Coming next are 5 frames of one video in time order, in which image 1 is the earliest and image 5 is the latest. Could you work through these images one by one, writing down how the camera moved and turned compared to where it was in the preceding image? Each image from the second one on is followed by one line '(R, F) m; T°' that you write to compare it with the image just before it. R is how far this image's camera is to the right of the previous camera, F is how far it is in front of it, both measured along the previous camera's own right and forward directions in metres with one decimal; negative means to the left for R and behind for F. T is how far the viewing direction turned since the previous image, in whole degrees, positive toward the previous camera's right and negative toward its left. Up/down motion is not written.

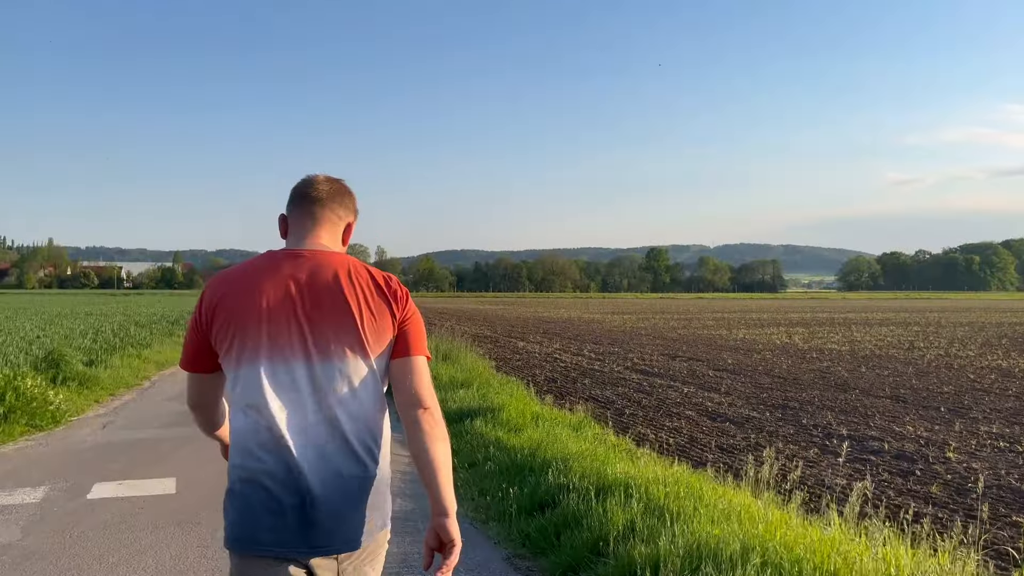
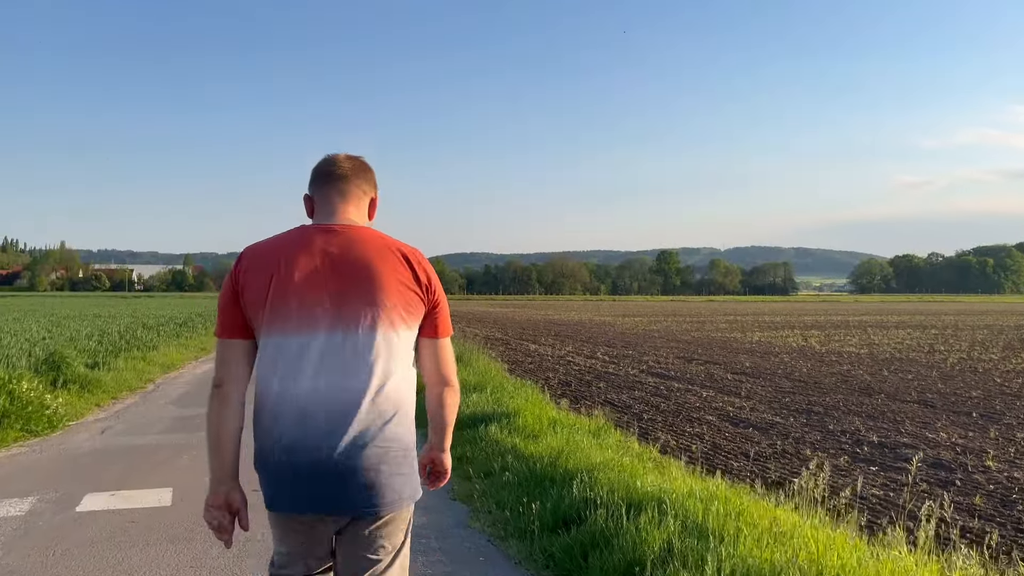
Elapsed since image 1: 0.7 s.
(-0.1, +0.4) m; -1°
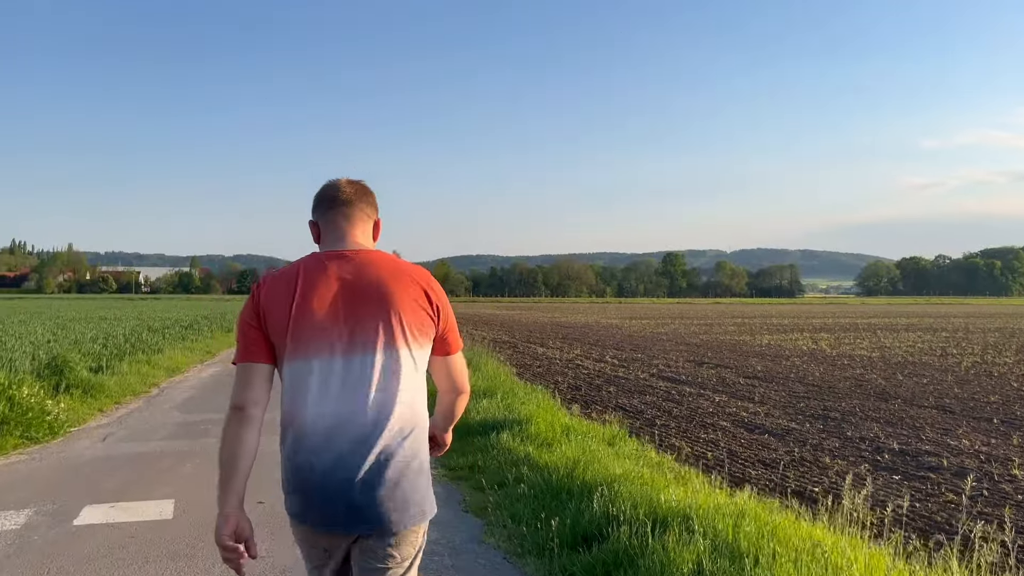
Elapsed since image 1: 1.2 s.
(-0.1, +0.2) m; 0°
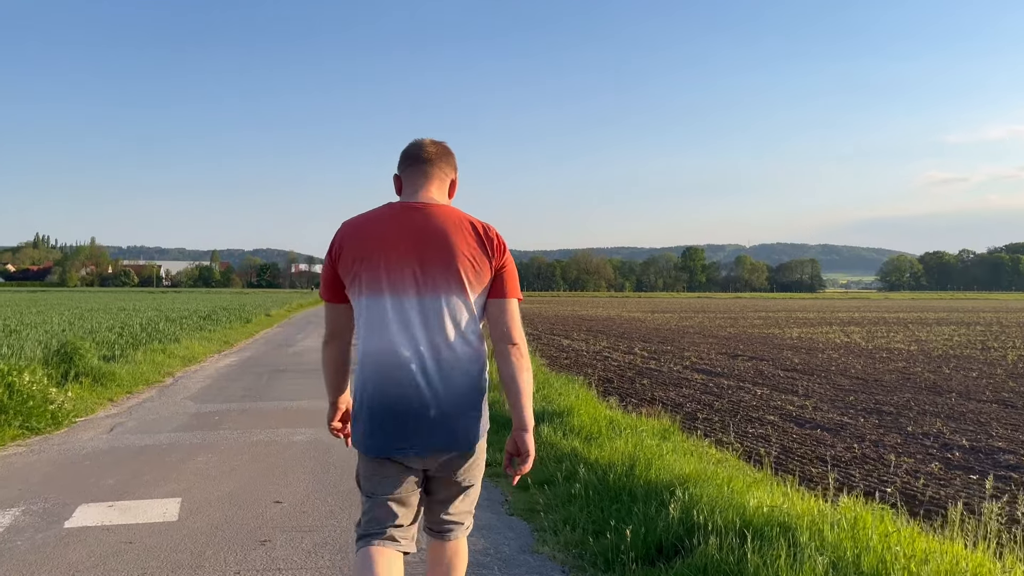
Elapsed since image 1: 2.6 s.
(-0.2, +0.7) m; -1°
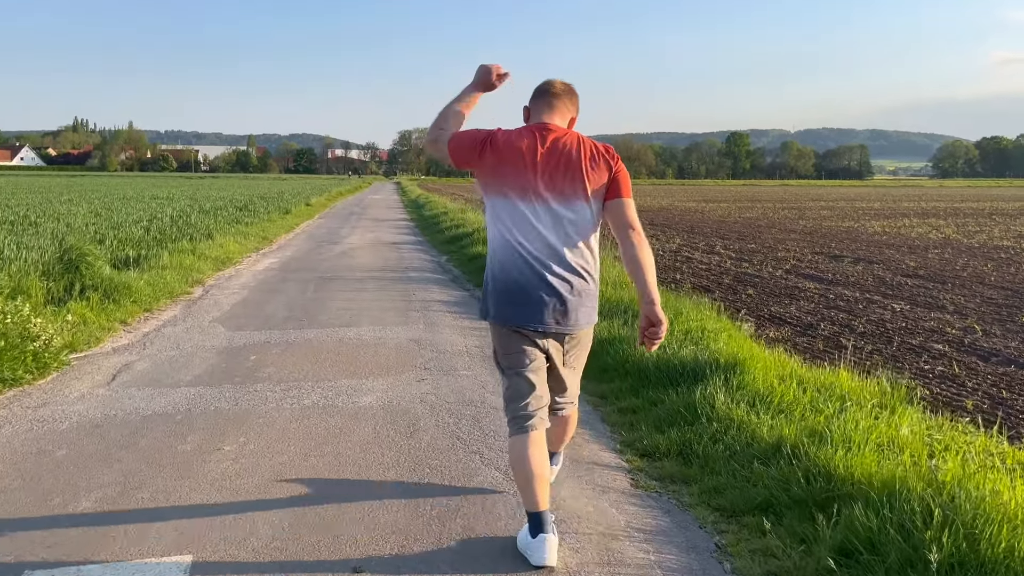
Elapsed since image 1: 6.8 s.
(-0.8, +2.2) m; -3°
